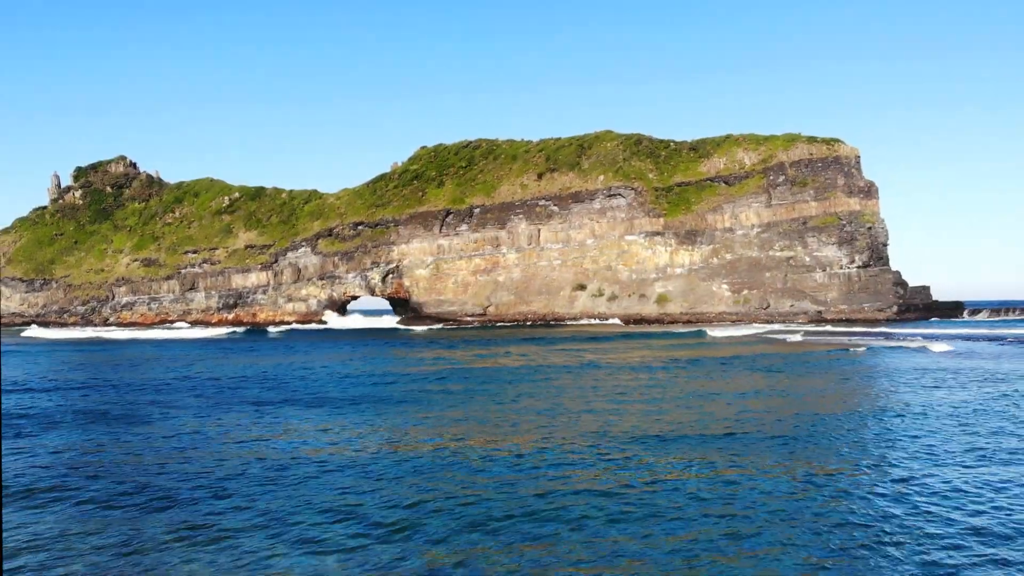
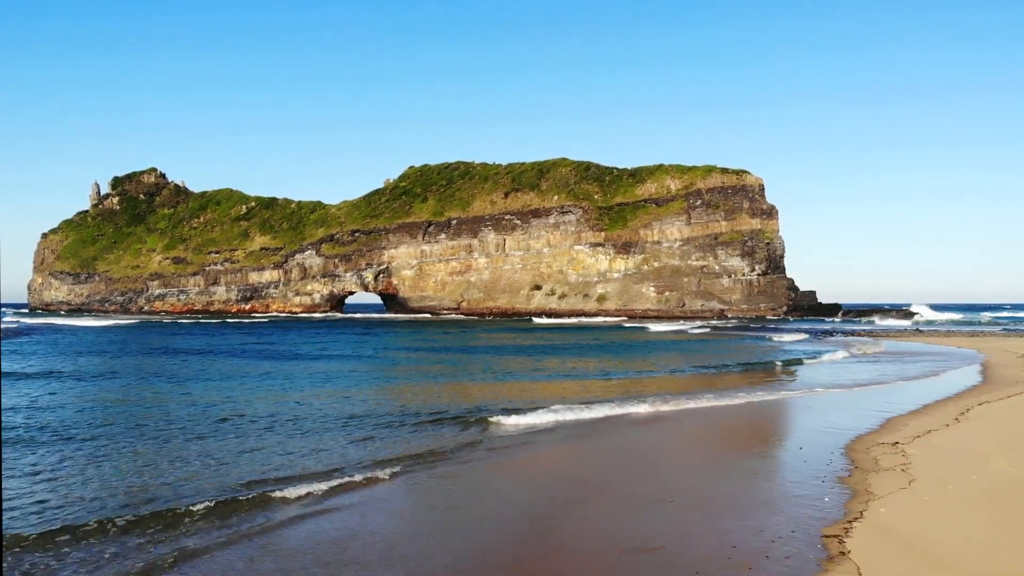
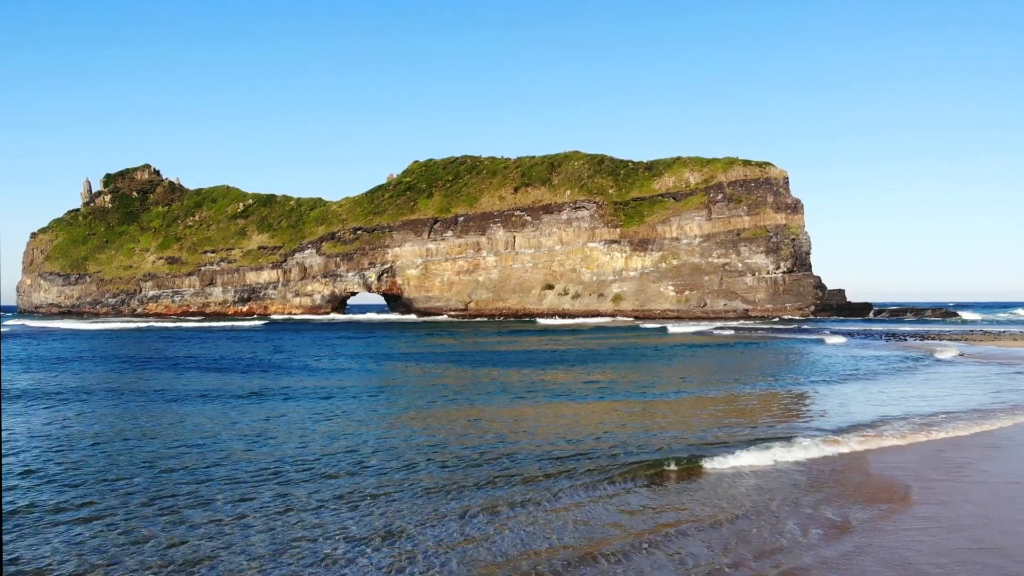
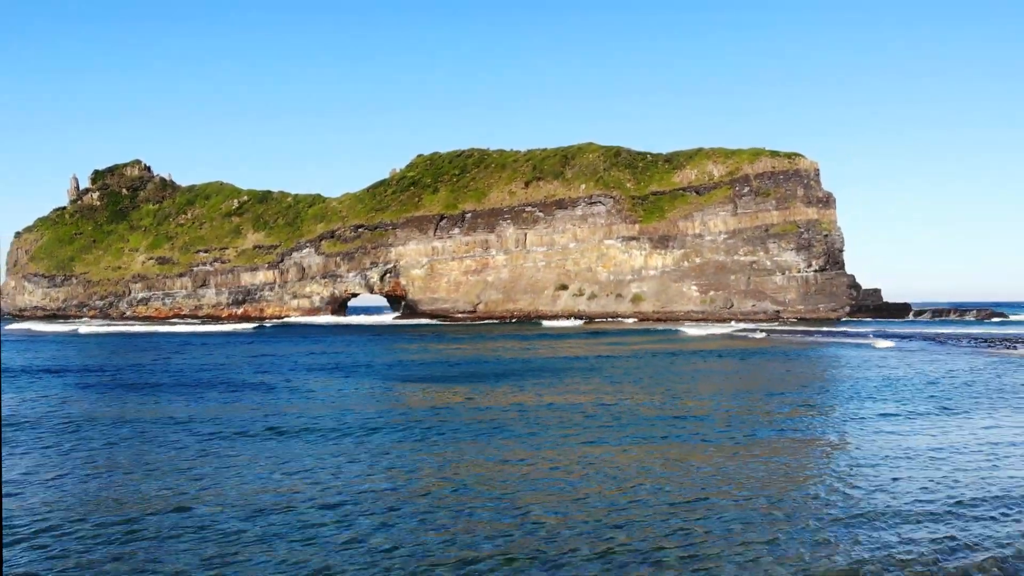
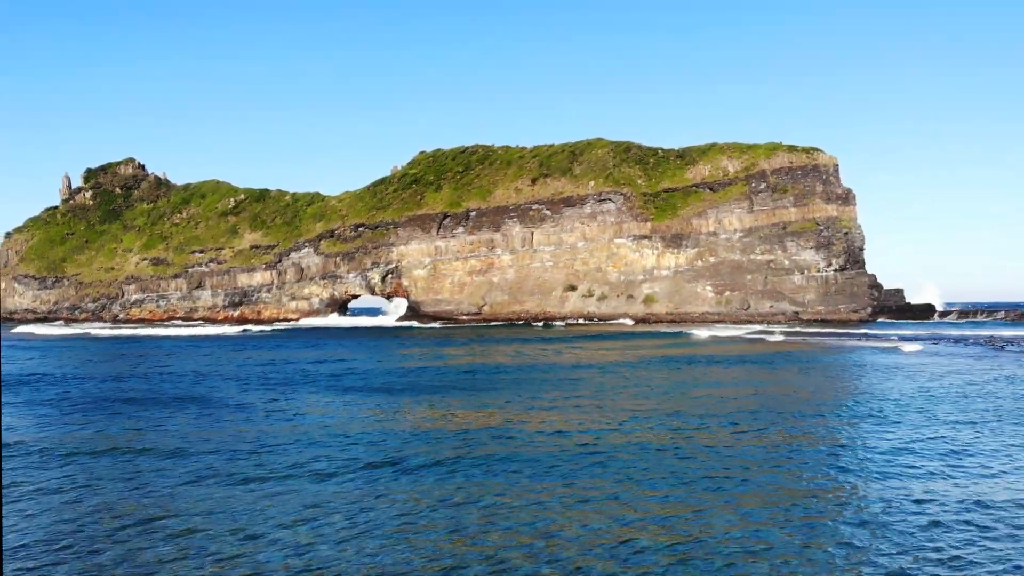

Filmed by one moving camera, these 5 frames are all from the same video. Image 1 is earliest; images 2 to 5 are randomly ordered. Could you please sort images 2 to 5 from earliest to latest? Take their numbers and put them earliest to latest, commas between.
5, 4, 3, 2
